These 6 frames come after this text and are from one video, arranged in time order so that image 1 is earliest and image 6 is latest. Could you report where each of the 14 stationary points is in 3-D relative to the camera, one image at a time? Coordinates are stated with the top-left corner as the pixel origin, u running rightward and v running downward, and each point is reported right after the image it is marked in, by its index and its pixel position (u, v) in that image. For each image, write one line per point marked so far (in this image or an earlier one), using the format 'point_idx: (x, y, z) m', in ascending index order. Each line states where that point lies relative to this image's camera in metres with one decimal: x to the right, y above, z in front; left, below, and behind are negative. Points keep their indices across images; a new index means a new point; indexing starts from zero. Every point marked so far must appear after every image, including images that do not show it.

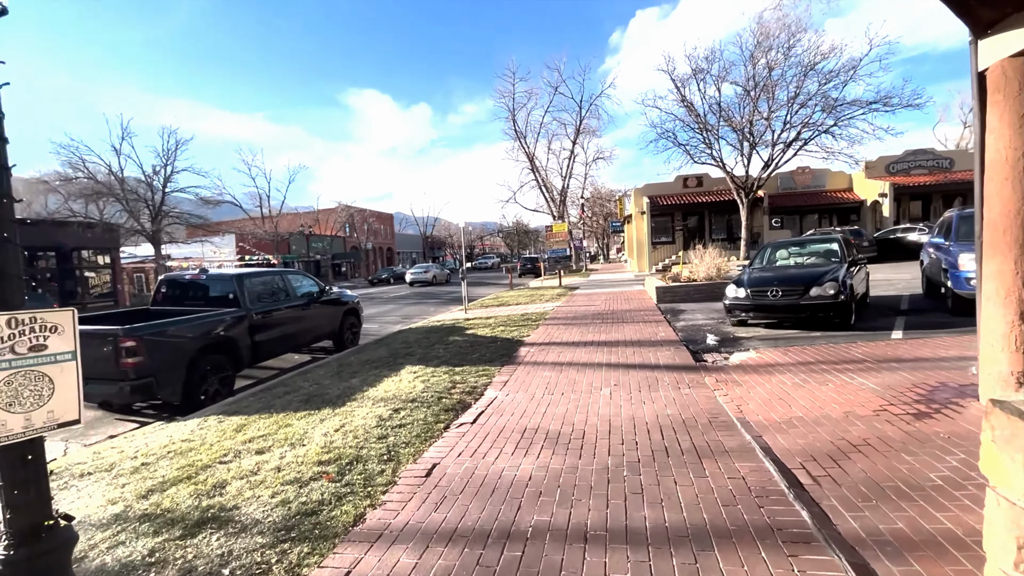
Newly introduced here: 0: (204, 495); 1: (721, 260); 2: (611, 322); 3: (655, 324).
0: (-2.2, -1.4, +3.2) m
1: (+6.4, +0.8, +14.0) m
2: (+2.1, -0.7, +9.7) m
3: (+2.8, -0.7, +9.1) m
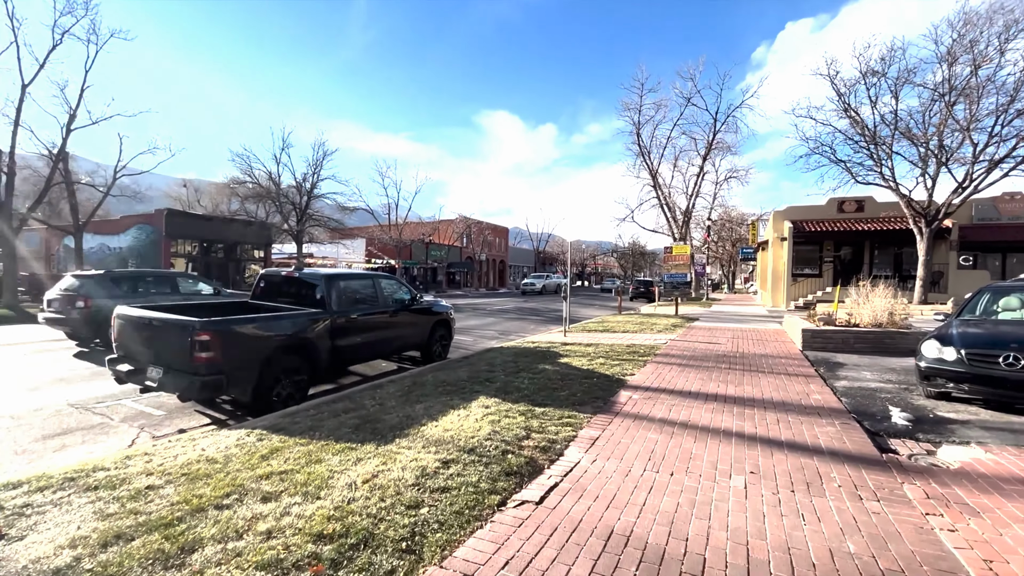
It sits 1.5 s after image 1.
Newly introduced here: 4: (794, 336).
0: (-1.8, -1.4, +2.4) m
1: (+9.1, -0.4, +10.9) m
2: (+3.8, -1.4, +7.8) m
3: (+4.4, -1.4, +6.9) m
4: (+6.8, -1.2, +11.1) m
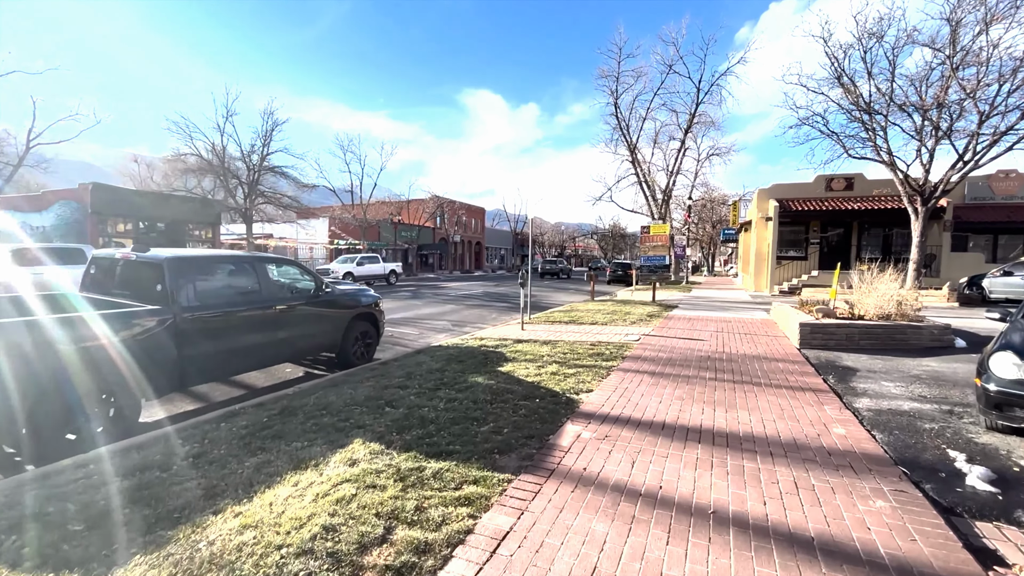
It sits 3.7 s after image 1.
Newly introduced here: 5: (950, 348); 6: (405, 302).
0: (-2.6, -1.5, +0.5) m
1: (+8.0, -0.1, +9.4) m
2: (+2.8, -1.2, +6.0) m
3: (+3.4, -1.3, +5.2) m
4: (+5.7, -0.9, +9.5) m
5: (+8.0, -1.1, +8.5) m
6: (-4.3, -0.6, +18.2) m
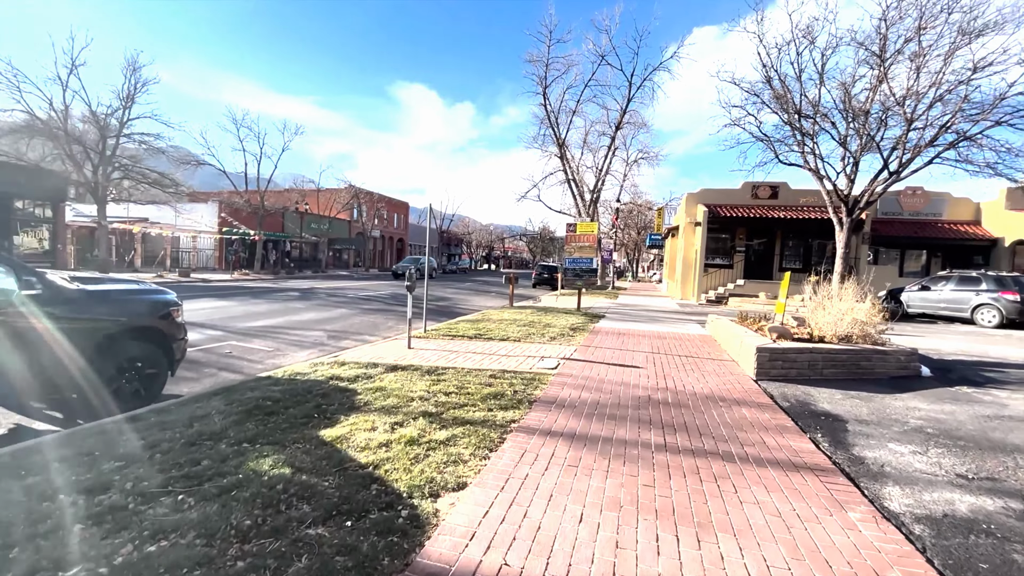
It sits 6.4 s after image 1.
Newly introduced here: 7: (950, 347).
0: (-3.1, -1.5, -2.4) m
1: (+6.1, -0.4, +8.0) m
2: (+1.5, -1.4, +3.9) m
3: (+2.2, -1.4, +3.2) m
4: (+3.8, -1.1, +7.7) m
5: (+6.2, -1.4, +7.1) m
6: (-7.4, -0.5, +14.9) m
7: (+9.1, -1.2, +9.6) m
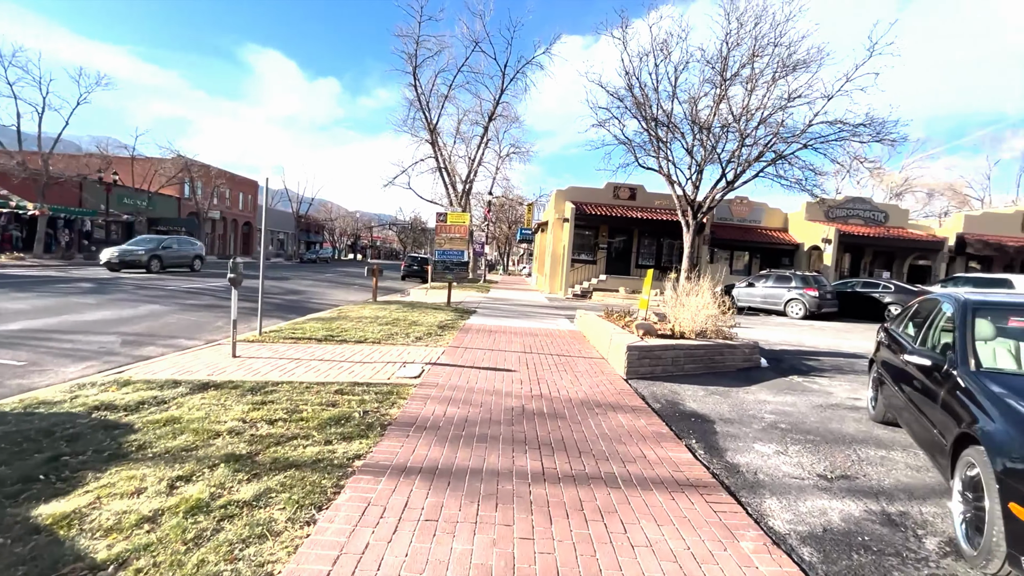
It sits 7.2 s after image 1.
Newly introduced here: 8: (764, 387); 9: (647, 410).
0: (-2.3, -1.6, -4.0) m
1: (+3.7, -0.3, +8.5) m
2: (+0.4, -1.4, +3.3) m
3: (+1.2, -1.4, +2.8) m
4: (+1.6, -1.0, +7.6) m
5: (+4.1, -1.4, +7.7) m
6: (-11.1, -0.3, +11.5) m
7: (+6.2, -1.2, +10.9) m
8: (+3.6, -1.4, +6.6) m
9: (+1.5, -1.3, +5.0) m
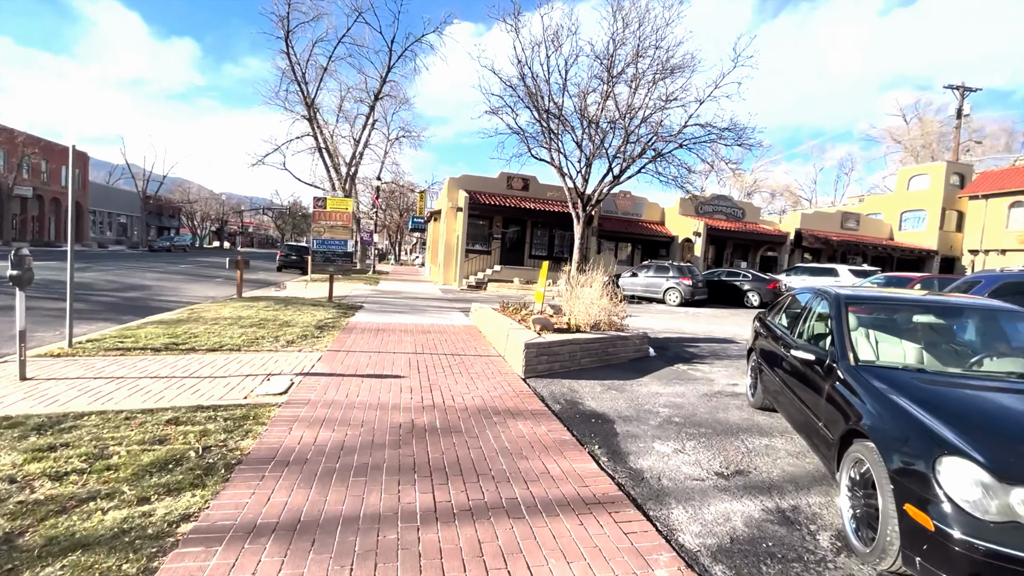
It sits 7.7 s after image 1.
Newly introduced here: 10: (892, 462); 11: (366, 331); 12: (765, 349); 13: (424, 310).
0: (-1.3, -1.8, -4.9) m
1: (+1.8, -0.2, +8.6) m
2: (-0.3, -1.4, +2.8) m
3: (+0.6, -1.5, +2.6) m
4: (-0.2, -0.9, +7.3) m
5: (+2.3, -1.2, +7.9) m
6: (-13.4, -0.3, +8.2) m
7: (+3.6, -0.9, +11.5) m
8: (+2.1, -1.3, +6.7) m
9: (+0.4, -1.3, +4.7) m
10: (+2.0, -0.9, +2.4) m
11: (-2.6, -0.8, +8.2) m
12: (+2.8, -0.7, +5.1) m
13: (-2.3, -0.6, +11.9) m
